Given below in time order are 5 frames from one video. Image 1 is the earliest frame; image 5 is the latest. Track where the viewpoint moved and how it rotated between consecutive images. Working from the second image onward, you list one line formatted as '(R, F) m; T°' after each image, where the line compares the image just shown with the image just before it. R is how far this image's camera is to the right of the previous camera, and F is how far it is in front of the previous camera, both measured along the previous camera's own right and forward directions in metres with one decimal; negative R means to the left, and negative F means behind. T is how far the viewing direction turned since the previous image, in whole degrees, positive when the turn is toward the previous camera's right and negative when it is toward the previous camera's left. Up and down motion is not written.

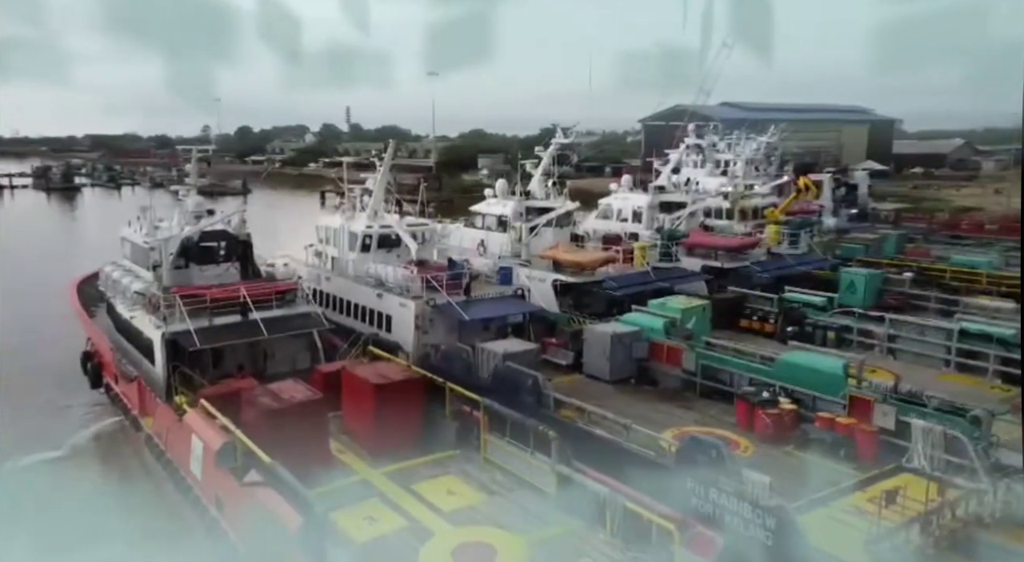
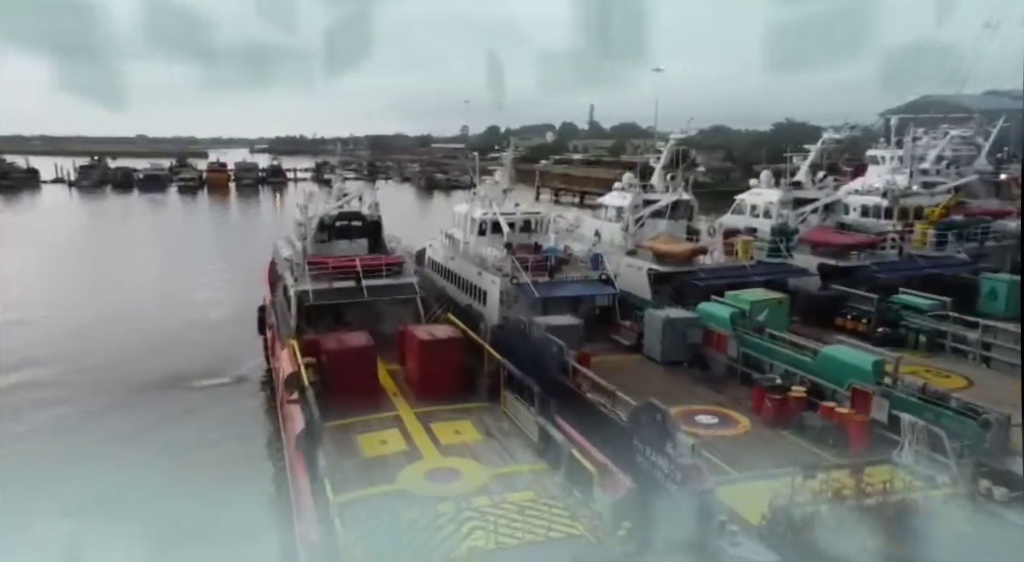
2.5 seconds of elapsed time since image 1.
(+1.6, -0.5) m; -18°
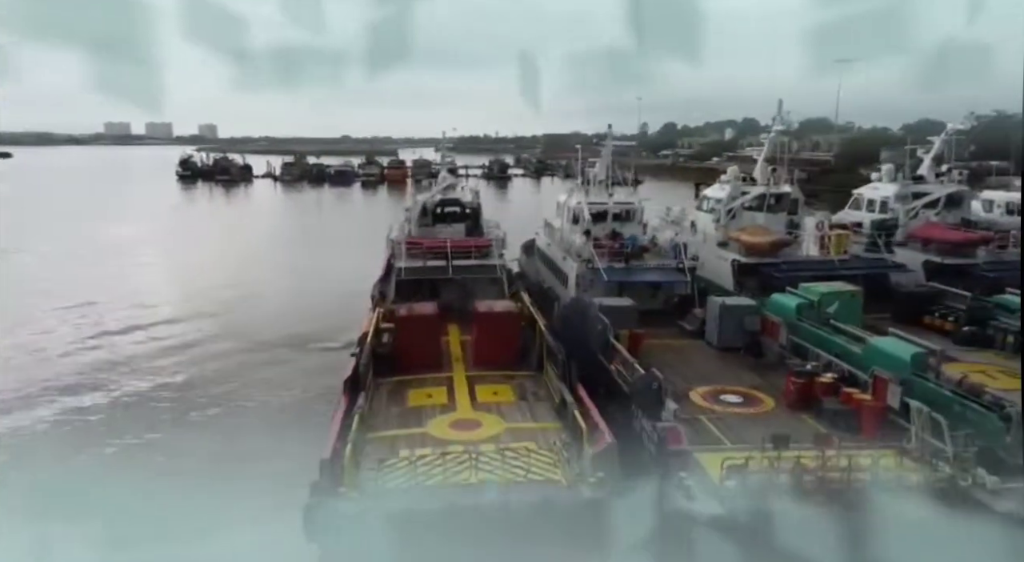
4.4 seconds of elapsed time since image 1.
(+1.0, -0.4) m; -13°
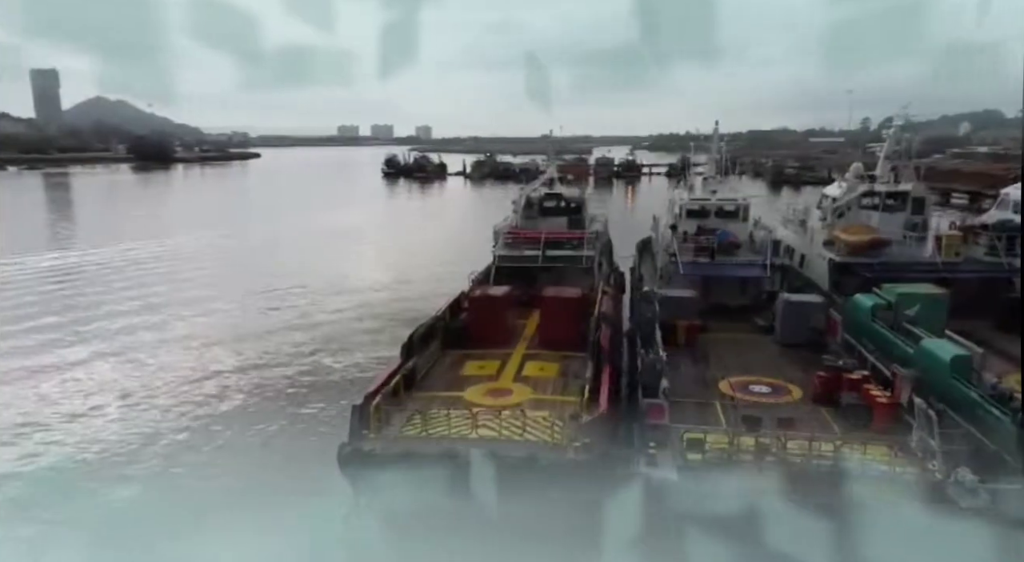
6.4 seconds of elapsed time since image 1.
(+1.2, -0.4) m; -15°
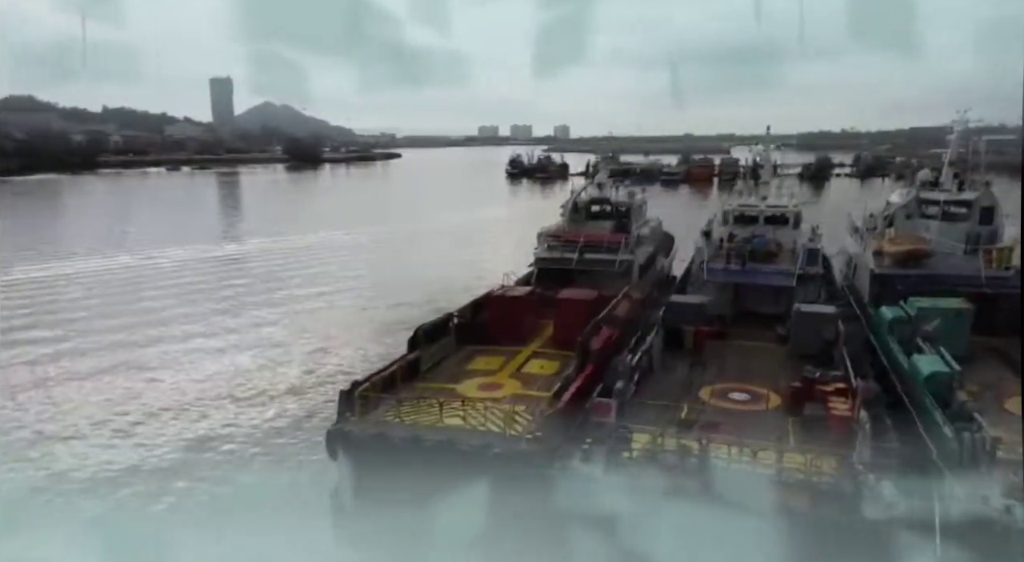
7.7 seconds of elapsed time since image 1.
(+1.2, -0.3) m; -10°
